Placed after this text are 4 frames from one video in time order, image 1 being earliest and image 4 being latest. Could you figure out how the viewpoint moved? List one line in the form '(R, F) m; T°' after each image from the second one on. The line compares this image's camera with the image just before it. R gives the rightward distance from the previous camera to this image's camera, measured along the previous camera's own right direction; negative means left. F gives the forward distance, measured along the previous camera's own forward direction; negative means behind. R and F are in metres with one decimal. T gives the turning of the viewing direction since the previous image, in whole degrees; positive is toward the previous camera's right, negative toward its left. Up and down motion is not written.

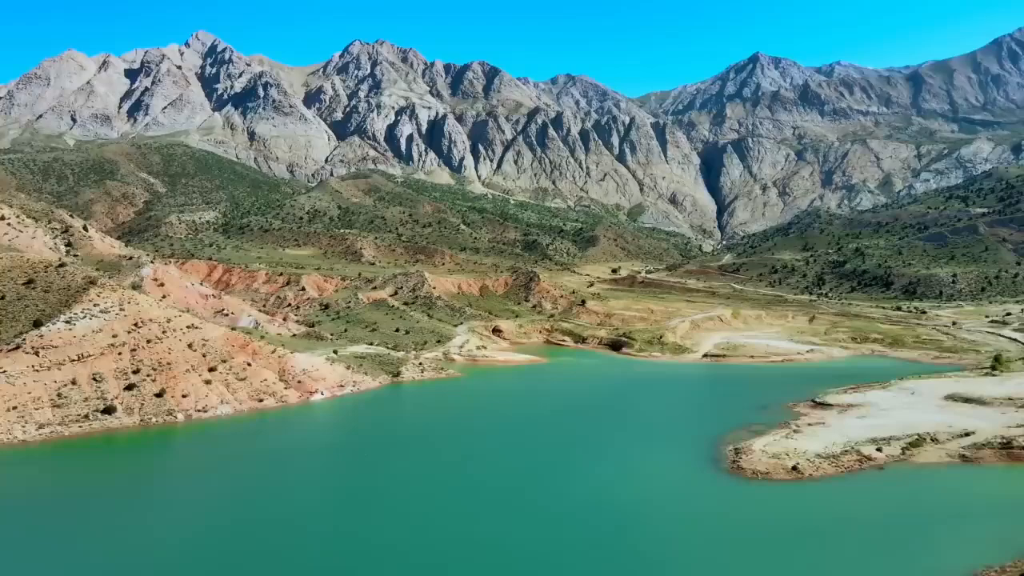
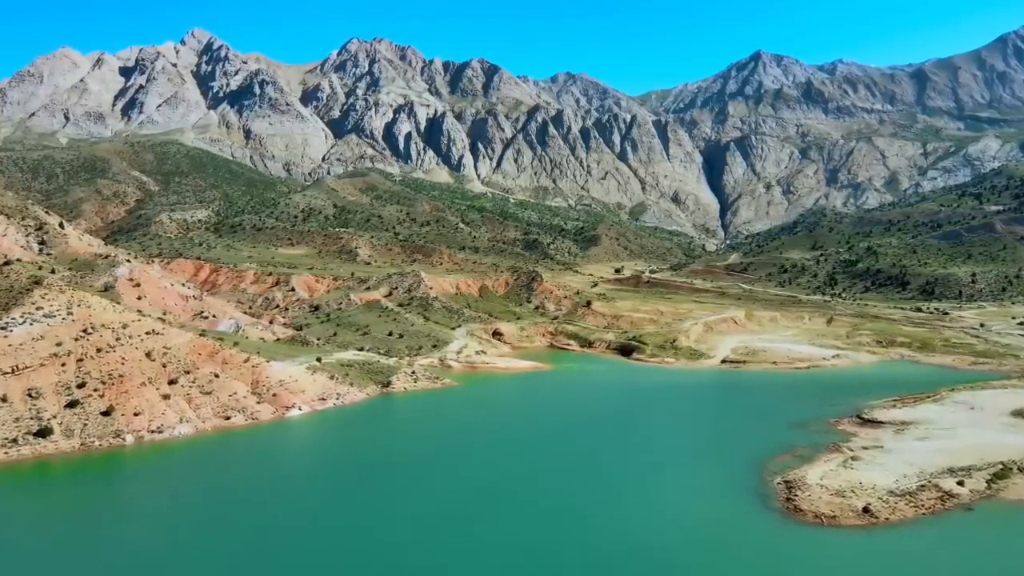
(-0.2, +6.3) m; 0°
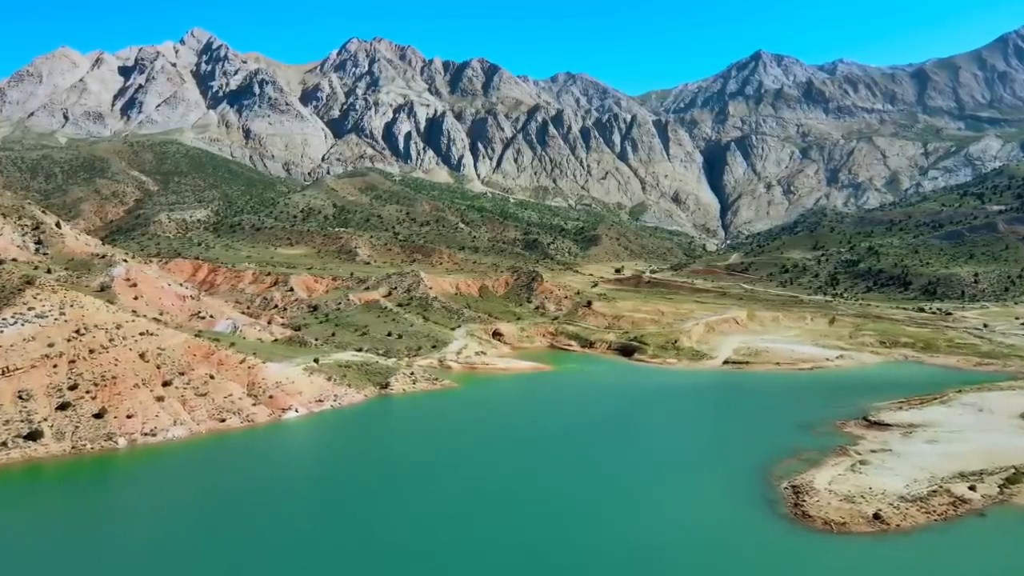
(0.0, +0.8) m; 0°
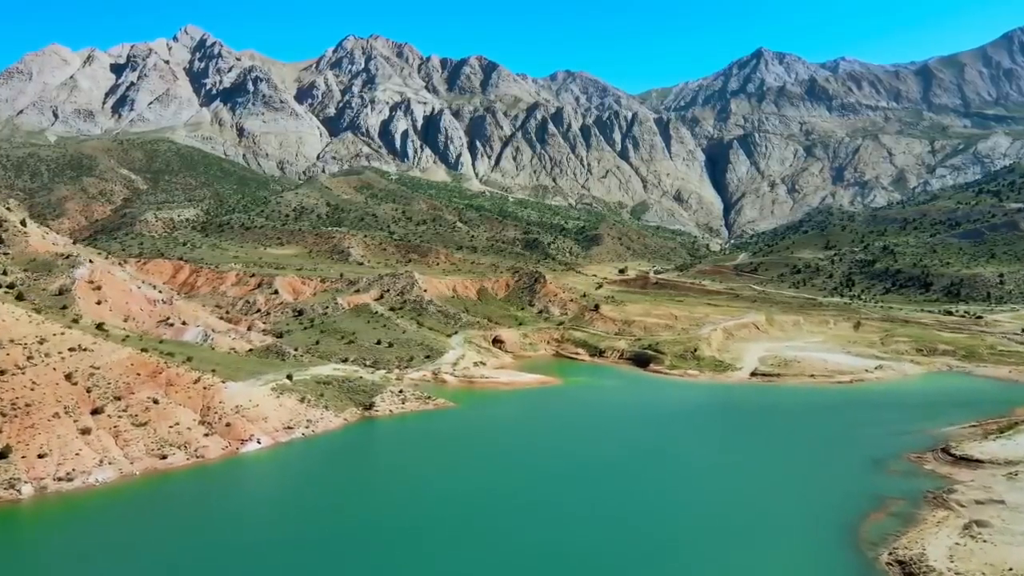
(-0.4, +7.7) m; 0°
